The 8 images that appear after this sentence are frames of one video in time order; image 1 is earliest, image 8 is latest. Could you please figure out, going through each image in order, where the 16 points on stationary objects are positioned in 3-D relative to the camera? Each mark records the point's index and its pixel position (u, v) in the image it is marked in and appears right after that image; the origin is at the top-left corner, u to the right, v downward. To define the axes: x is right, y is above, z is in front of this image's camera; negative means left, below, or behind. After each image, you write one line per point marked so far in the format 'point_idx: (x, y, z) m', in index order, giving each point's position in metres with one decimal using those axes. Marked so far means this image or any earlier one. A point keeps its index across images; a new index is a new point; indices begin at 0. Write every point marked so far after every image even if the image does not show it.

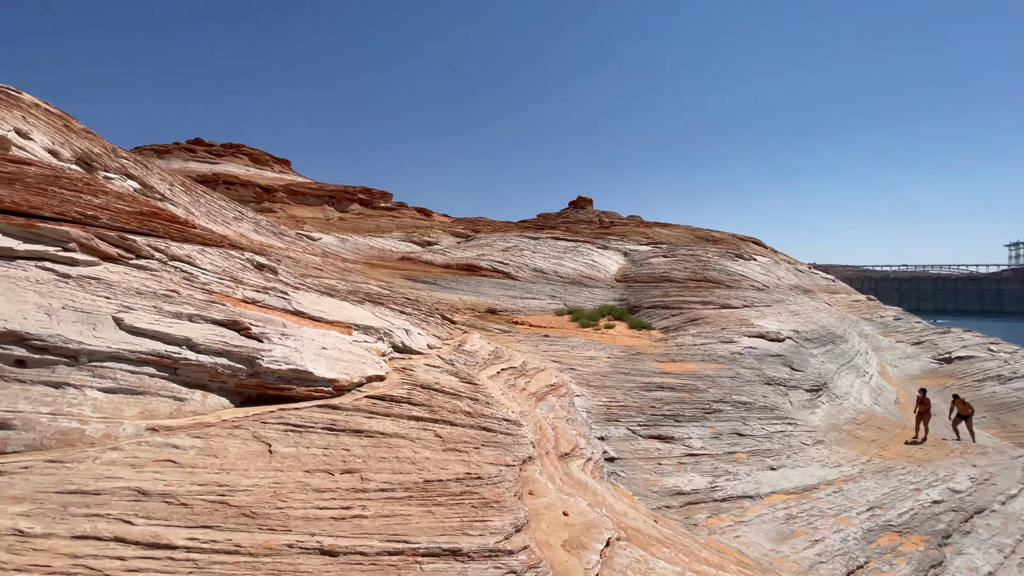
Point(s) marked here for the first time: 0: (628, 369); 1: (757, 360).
0: (+3.7, -2.6, +15.1) m
1: (+9.5, -2.8, +18.3) m
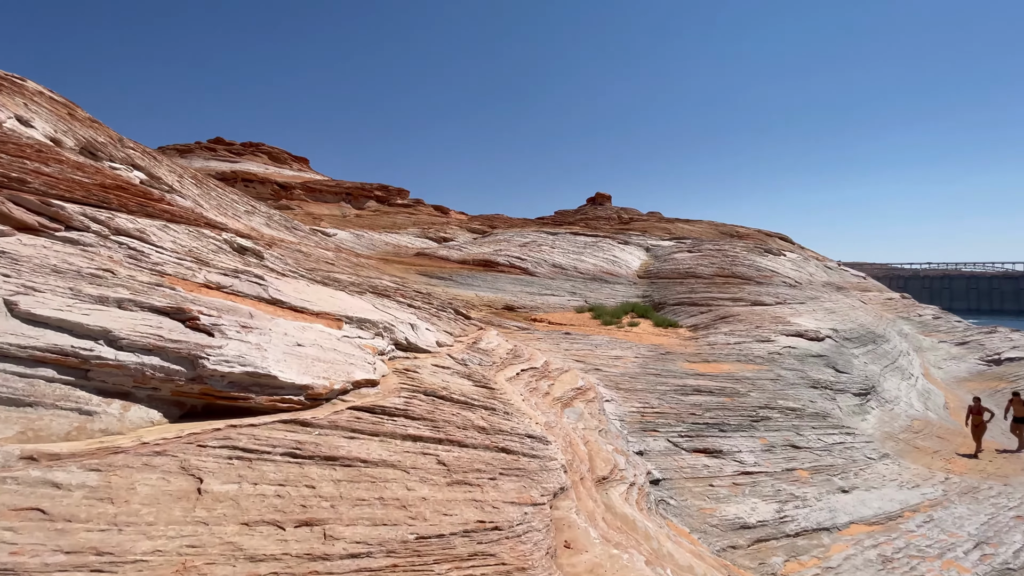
0: (+4.3, -2.4, +13.8) m
1: (+10.1, -2.6, +16.9) m
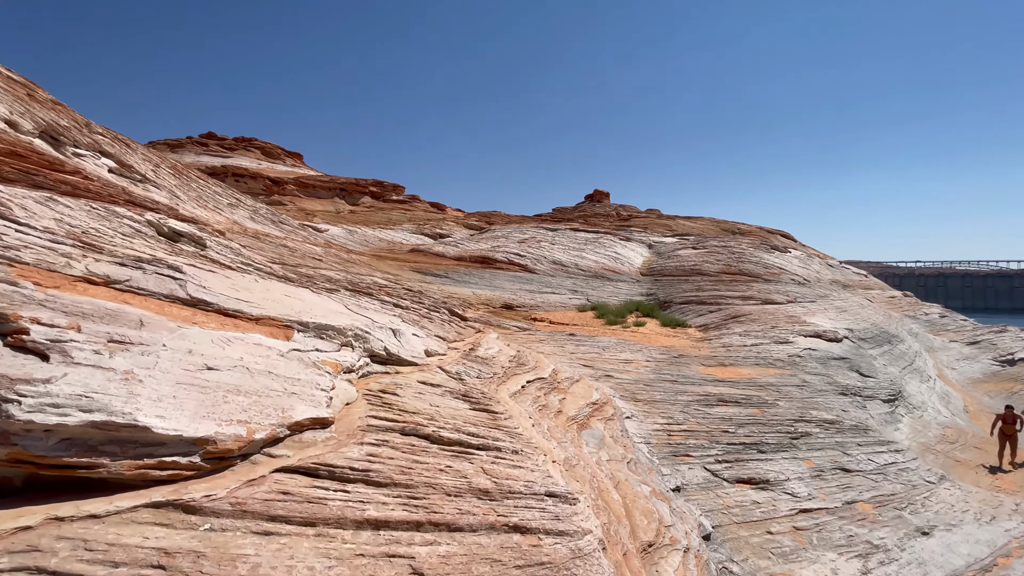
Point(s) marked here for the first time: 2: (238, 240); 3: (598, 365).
0: (+4.3, -2.3, +12.5) m
1: (+10.2, -2.5, +15.6) m
2: (-10.8, +1.9, +18.7) m
3: (+2.2, -2.0, +12.2) m
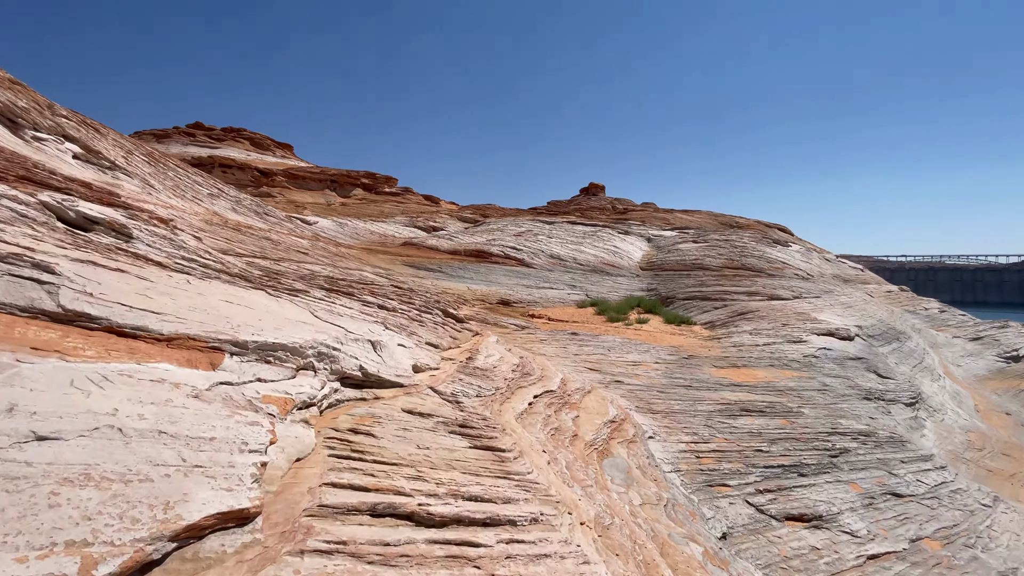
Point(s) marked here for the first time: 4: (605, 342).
0: (+4.3, -2.3, +11.5) m
1: (+10.1, -2.4, +14.7) m
2: (-10.9, +2.1, +17.5) m
3: (+2.2, -1.9, +11.2) m
4: (+2.8, -1.6, +14.4) m
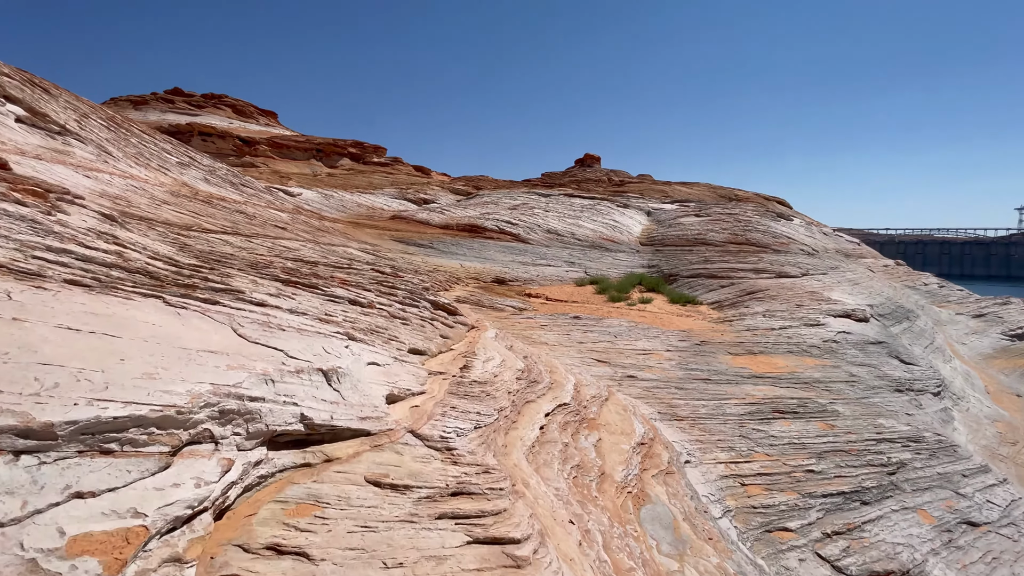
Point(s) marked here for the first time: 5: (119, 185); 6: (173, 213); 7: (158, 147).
0: (+4.2, -1.9, +10.4) m
1: (+10.0, -1.8, +13.7) m
2: (-11.0, +2.8, +15.9) m
3: (+2.2, -1.6, +10.0) m
4: (+2.8, -1.1, +13.2) m
5: (-11.7, +3.1, +14.1) m
6: (-10.3, +2.3, +14.3) m
7: (-15.0, +6.0, +19.9) m
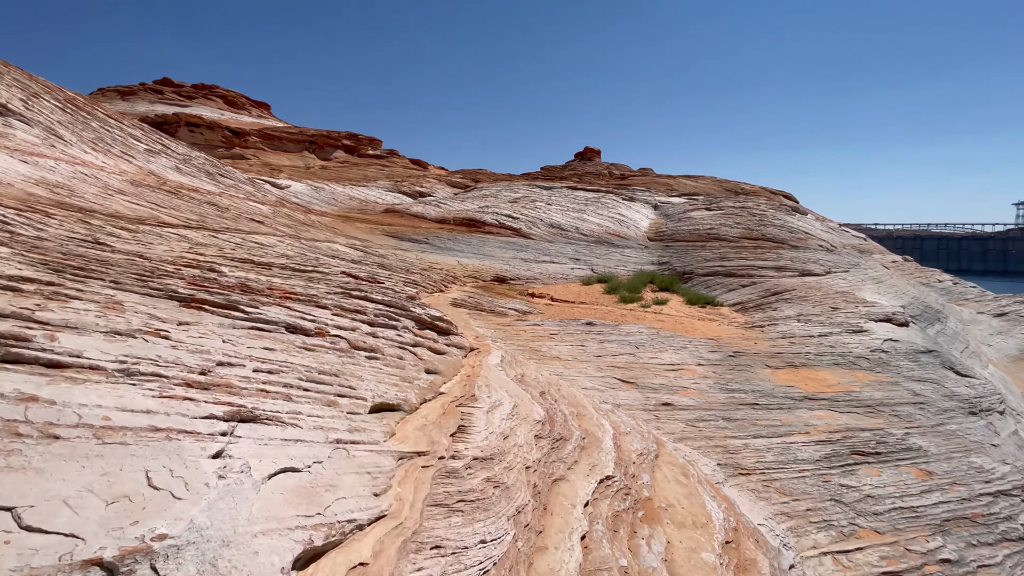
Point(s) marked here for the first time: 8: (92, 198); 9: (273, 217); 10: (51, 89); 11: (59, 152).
0: (+4.4, -2.0, +8.7) m
1: (+10.1, -1.9, +12.0) m
2: (-10.9, +2.8, +14.1) m
3: (+2.3, -1.7, +8.3) m
4: (+2.9, -1.2, +11.5) m
5: (-11.6, +3.0, +12.2) m
6: (-10.2, +2.2, +12.5) m
7: (-14.9, +6.0, +18.0) m
8: (-10.4, +2.2, +11.7) m
9: (-9.0, +2.7, +17.9) m
10: (-16.0, +6.9, +16.4) m
11: (-13.0, +3.9, +13.5) m
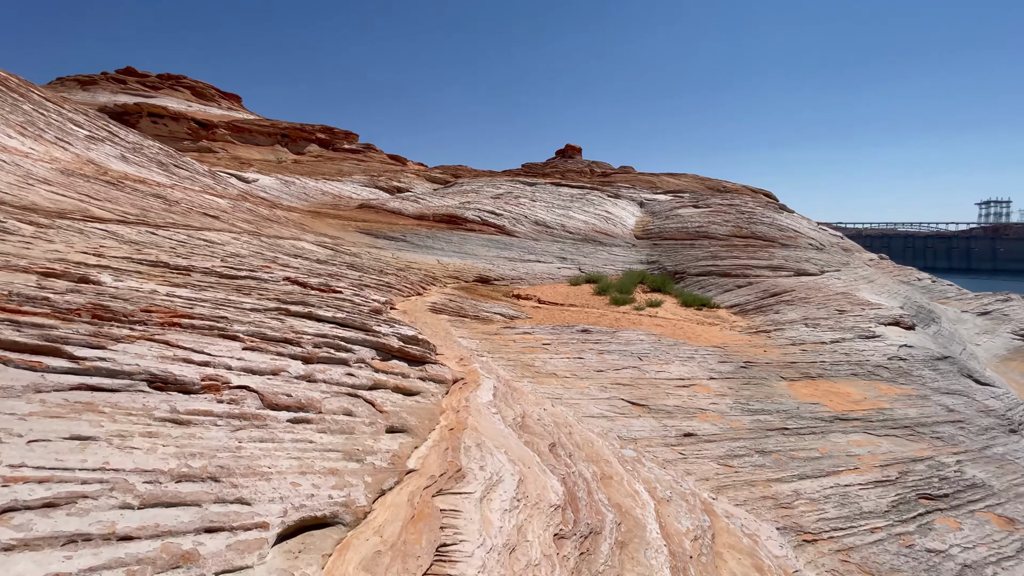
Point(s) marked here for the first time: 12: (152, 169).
0: (+4.2, -2.0, +7.5) m
1: (+9.8, -1.9, +11.1) m
2: (-11.3, +2.7, +12.2) m
3: (+2.2, -1.8, +7.1) m
4: (+2.6, -1.2, +10.3) m
5: (-11.9, +2.9, +10.4) m
6: (-10.5, +2.1, +10.7) m
7: (-15.4, +5.9, +16.0) m
8: (-10.7, +2.1, +9.9) m
9: (-9.6, +2.6, +16.1) m
10: (-16.5, +6.8, +14.3) m
11: (-13.3, +3.8, +11.6) m
12: (-13.5, +4.5, +17.6) m
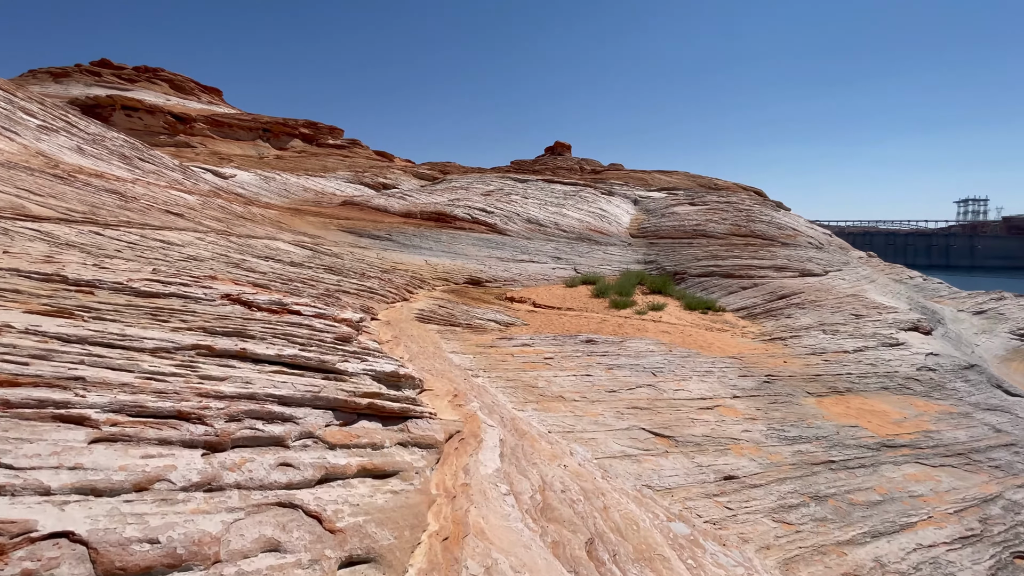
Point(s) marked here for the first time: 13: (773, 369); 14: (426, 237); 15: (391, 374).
0: (+4.2, -2.2, +6.5) m
1: (+9.8, -2.0, +10.2) m
2: (-11.4, +2.5, +10.9) m
3: (+2.2, -1.9, +6.0) m
4: (+2.5, -1.4, +9.2) m
5: (-12.0, +2.7, +9.0) m
6: (-10.6, +2.0, +9.3) m
7: (-15.6, +5.7, +14.5) m
8: (-10.7, +1.9, +8.5) m
9: (-9.8, +2.5, +14.8) m
10: (-16.7, +6.6, +12.8) m
11: (-13.4, +3.6, +10.2) m
12: (-13.7, +4.3, +16.2) m
13: (+5.4, -1.7, +9.7) m
14: (-3.5, +2.1, +19.1) m
15: (-1.2, -0.8, +4.8) m
